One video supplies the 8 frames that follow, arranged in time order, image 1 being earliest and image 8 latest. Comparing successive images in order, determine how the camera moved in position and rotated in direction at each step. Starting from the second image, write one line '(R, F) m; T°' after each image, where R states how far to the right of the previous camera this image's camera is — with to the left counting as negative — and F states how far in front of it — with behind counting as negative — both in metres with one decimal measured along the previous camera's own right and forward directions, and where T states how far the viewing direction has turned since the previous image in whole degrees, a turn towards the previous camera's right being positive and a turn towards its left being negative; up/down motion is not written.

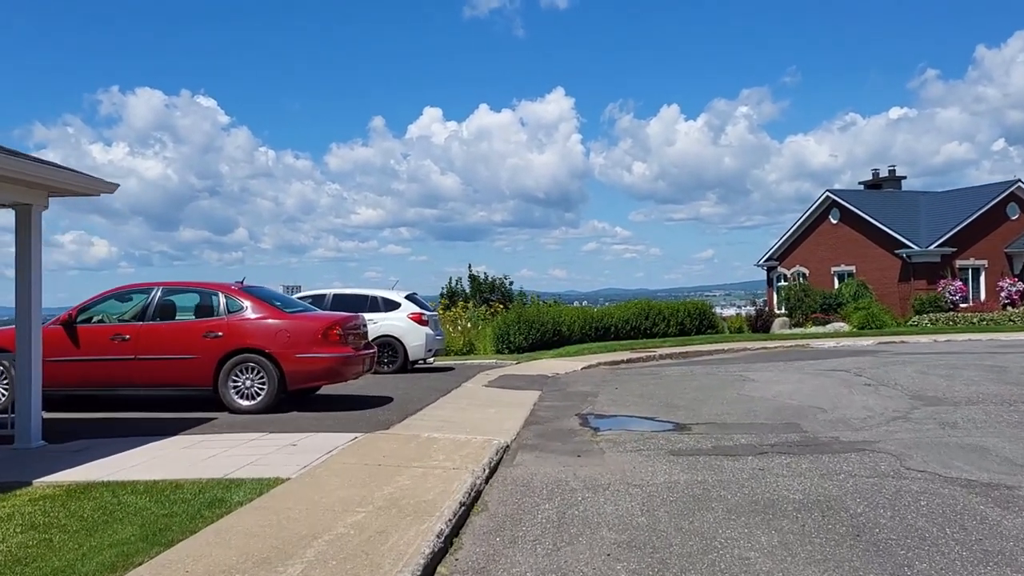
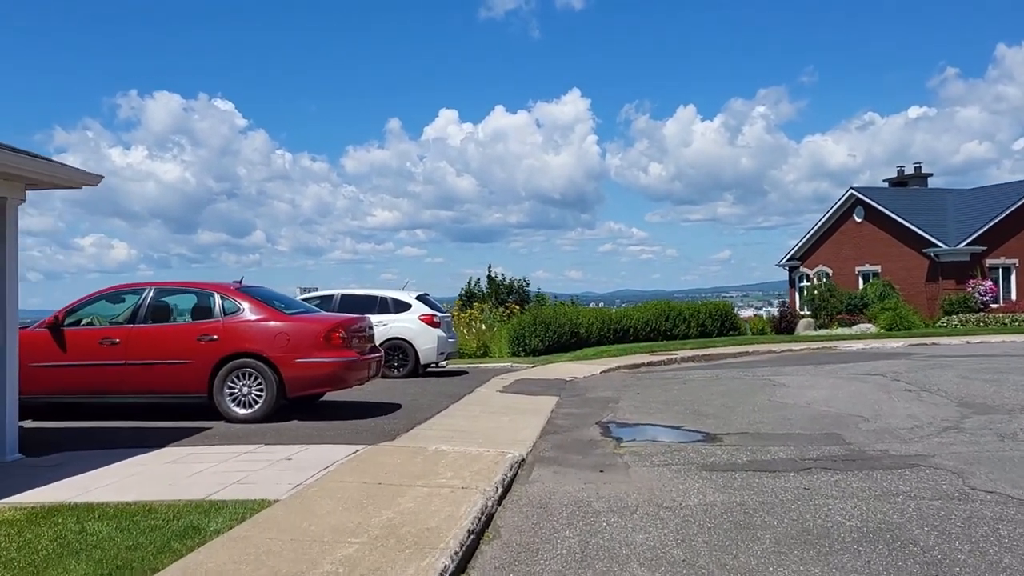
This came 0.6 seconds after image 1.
(0.0, +0.8) m; -1°
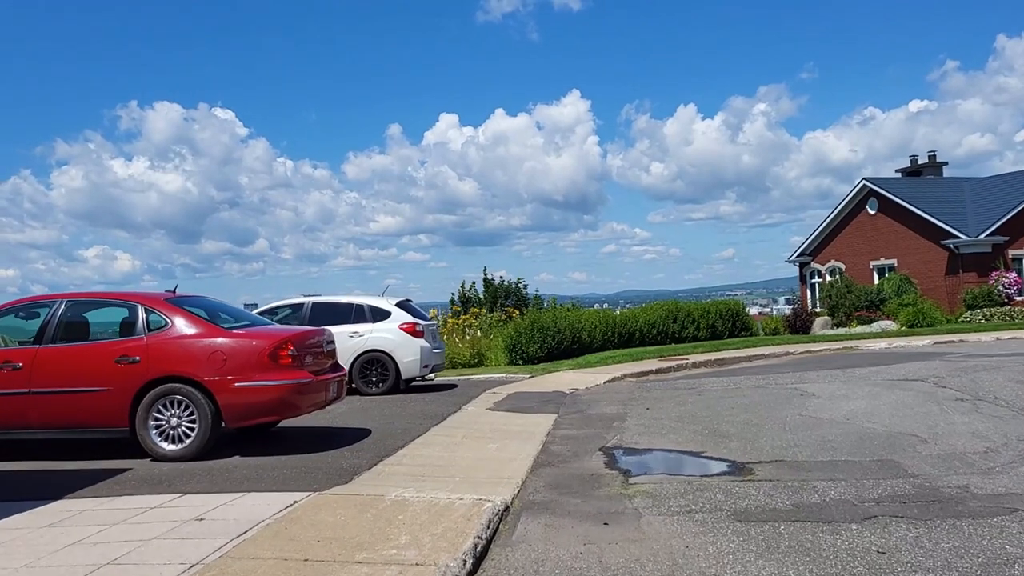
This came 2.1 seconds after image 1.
(+0.2, +1.8) m; 0°
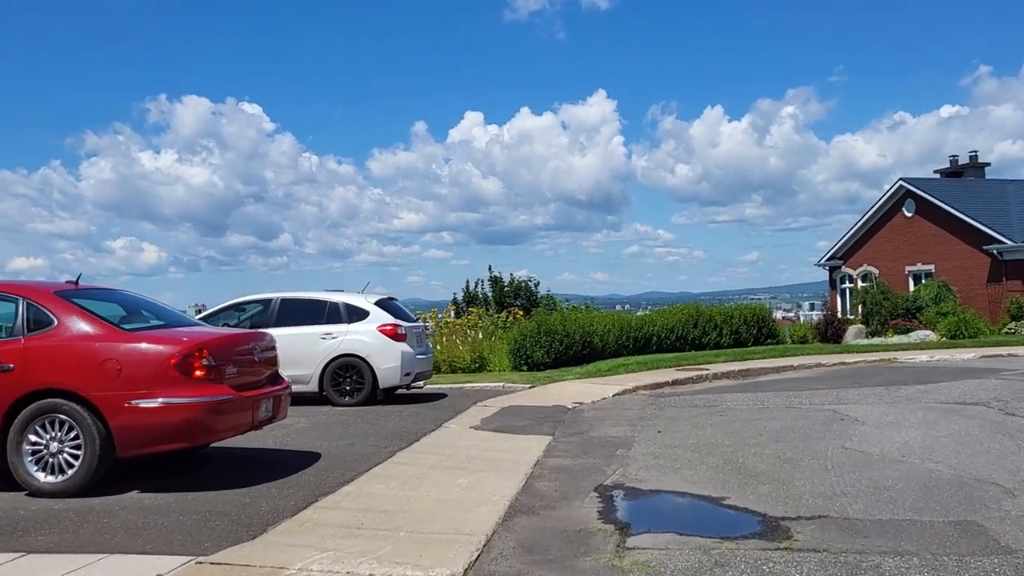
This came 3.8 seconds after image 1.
(+0.4, +1.9) m; -1°
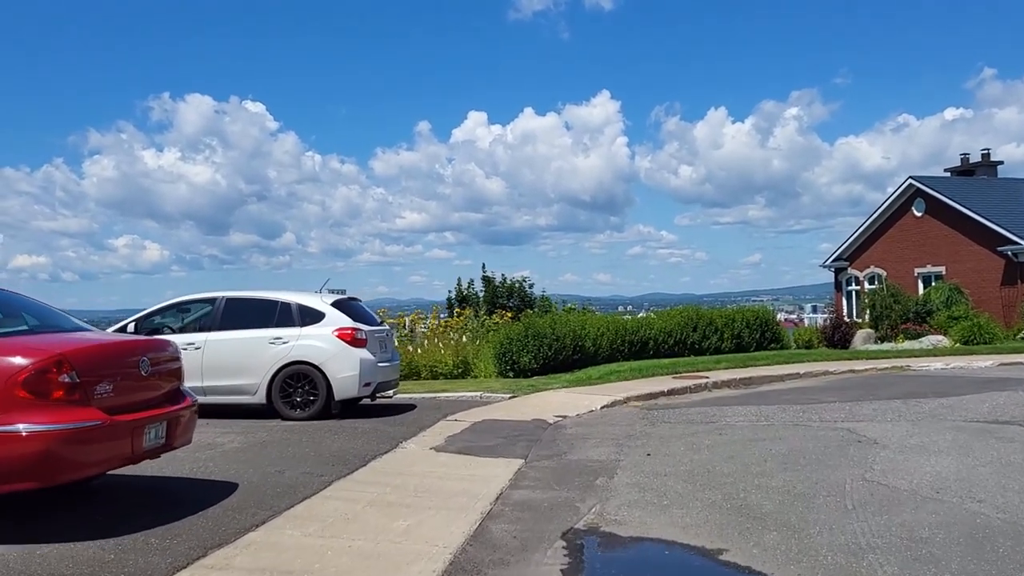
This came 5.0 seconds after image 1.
(+0.4, +1.5) m; 0°
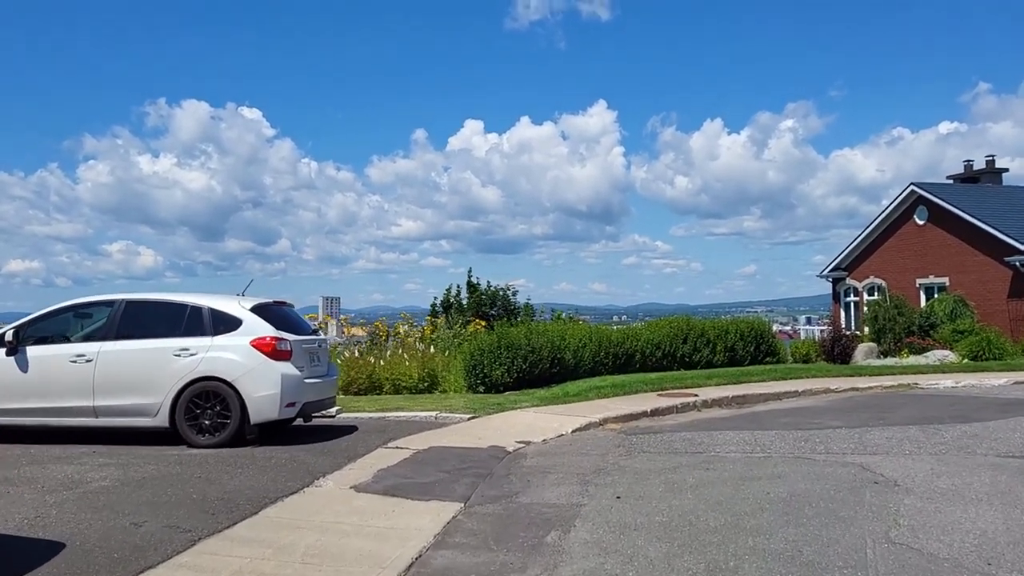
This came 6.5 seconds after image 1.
(+0.5, +1.8) m; 0°
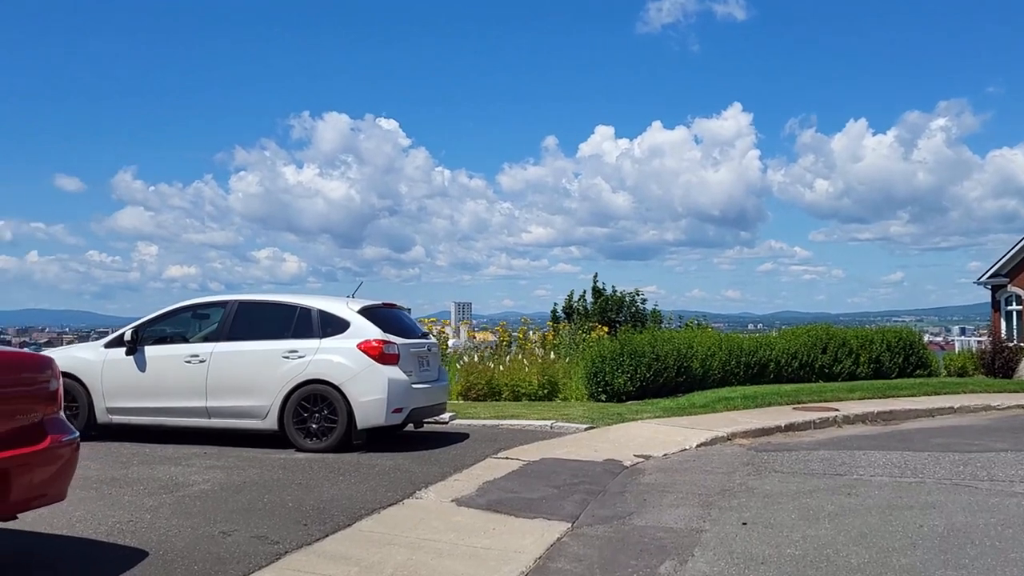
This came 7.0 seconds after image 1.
(+0.1, +0.6) m; -8°
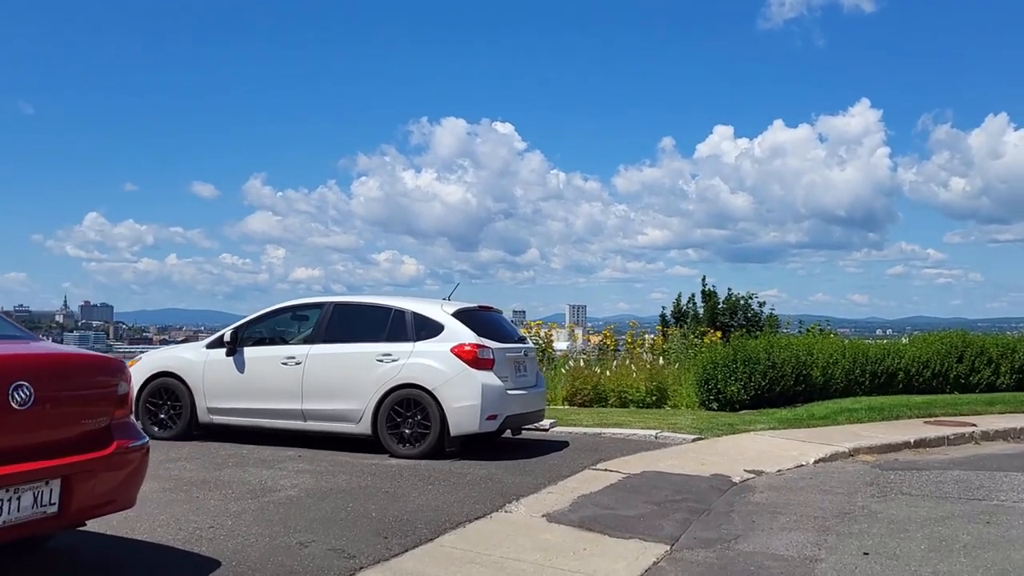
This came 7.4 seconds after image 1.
(+0.2, +0.4) m; -7°
